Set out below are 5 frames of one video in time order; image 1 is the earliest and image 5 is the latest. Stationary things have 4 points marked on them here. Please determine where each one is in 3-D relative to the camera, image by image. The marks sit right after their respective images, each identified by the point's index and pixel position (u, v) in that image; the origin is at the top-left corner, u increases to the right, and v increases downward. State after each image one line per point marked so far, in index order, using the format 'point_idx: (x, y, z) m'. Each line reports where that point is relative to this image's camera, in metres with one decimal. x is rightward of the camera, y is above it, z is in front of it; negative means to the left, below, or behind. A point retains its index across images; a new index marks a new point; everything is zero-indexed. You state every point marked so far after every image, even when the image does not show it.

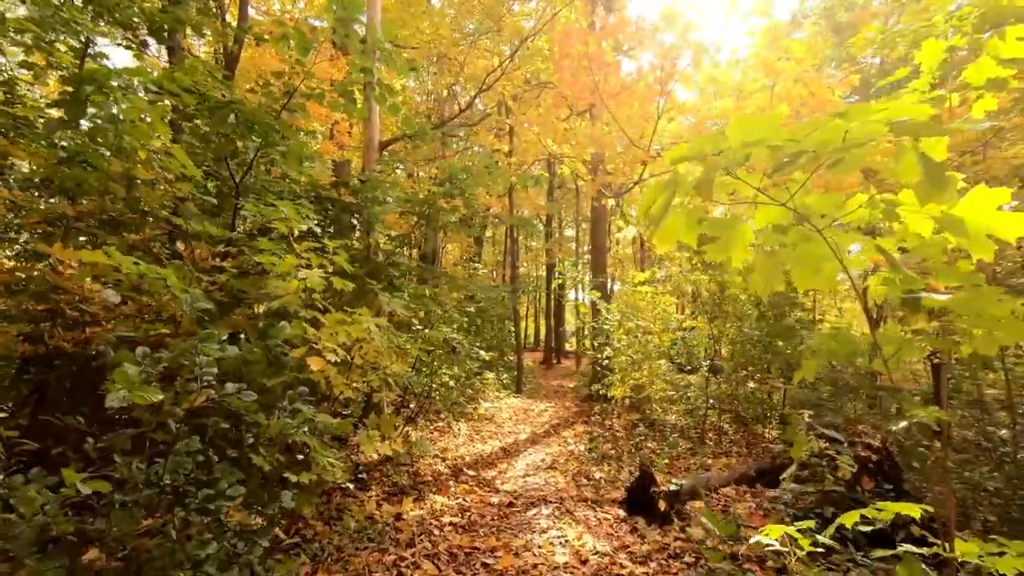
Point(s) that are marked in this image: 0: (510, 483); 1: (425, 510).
0: (0.0, -1.8, +4.9) m
1: (-0.7, -1.7, +4.0) m
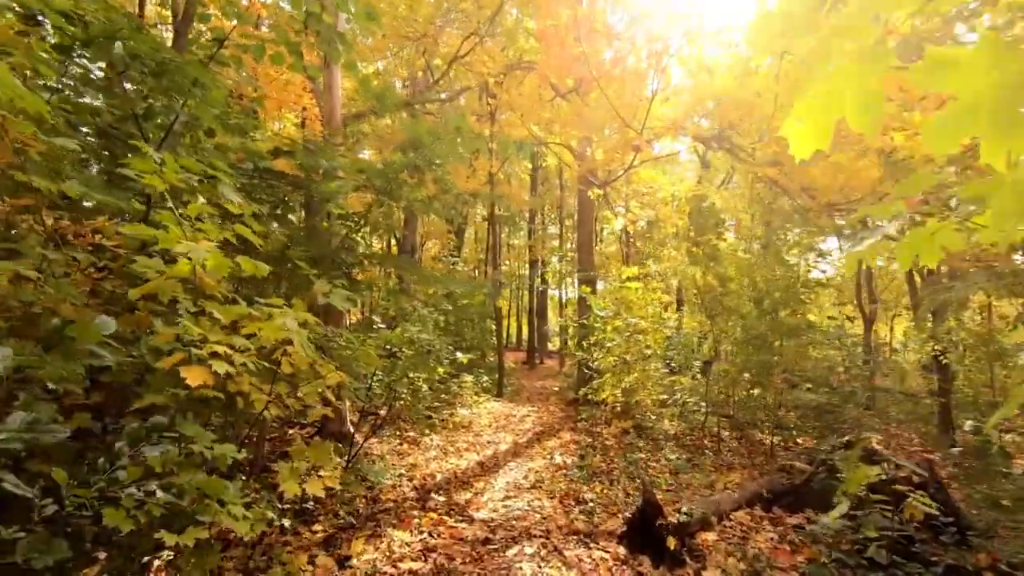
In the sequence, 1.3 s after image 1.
0: (-0.2, -1.8, +4.2) m
1: (-0.8, -1.7, +3.3) m
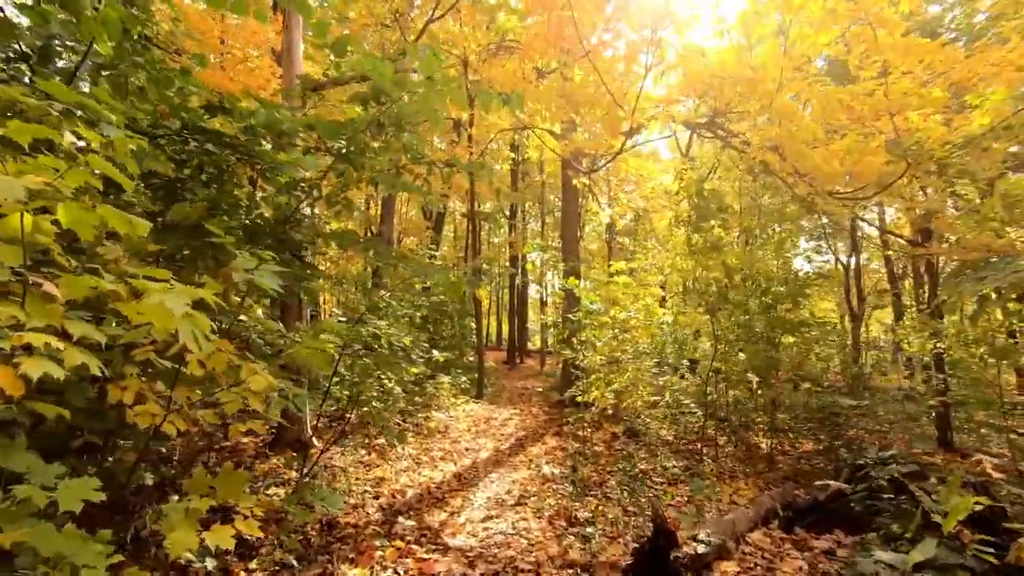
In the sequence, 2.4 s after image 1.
0: (-0.3, -1.7, +3.6) m
1: (-0.9, -1.6, +2.7) m
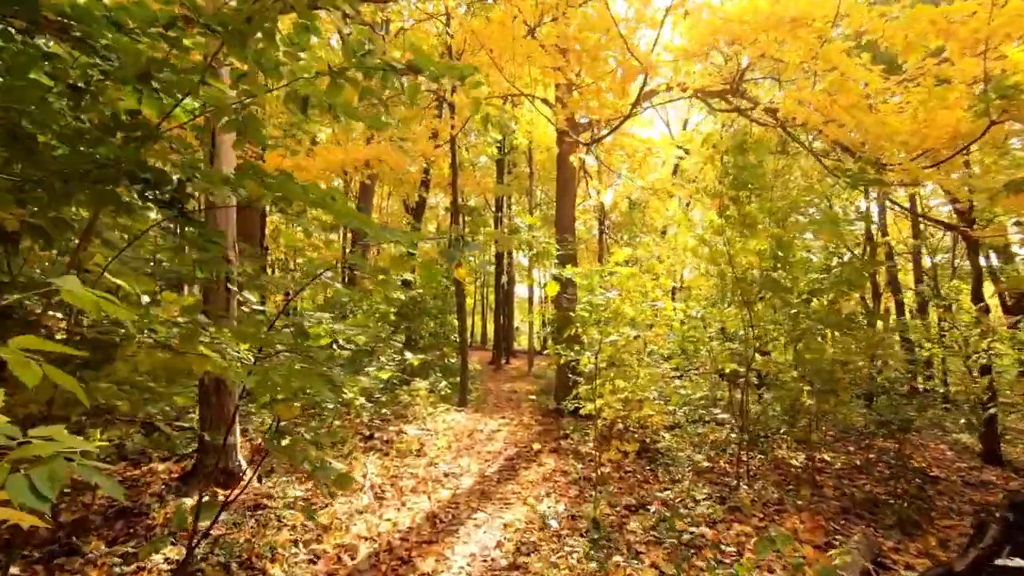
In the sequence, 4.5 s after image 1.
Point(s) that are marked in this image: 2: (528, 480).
0: (-0.4, -1.5, +2.5) m
1: (-0.9, -1.4, +1.6) m
2: (+0.1, -1.7, +4.7) m
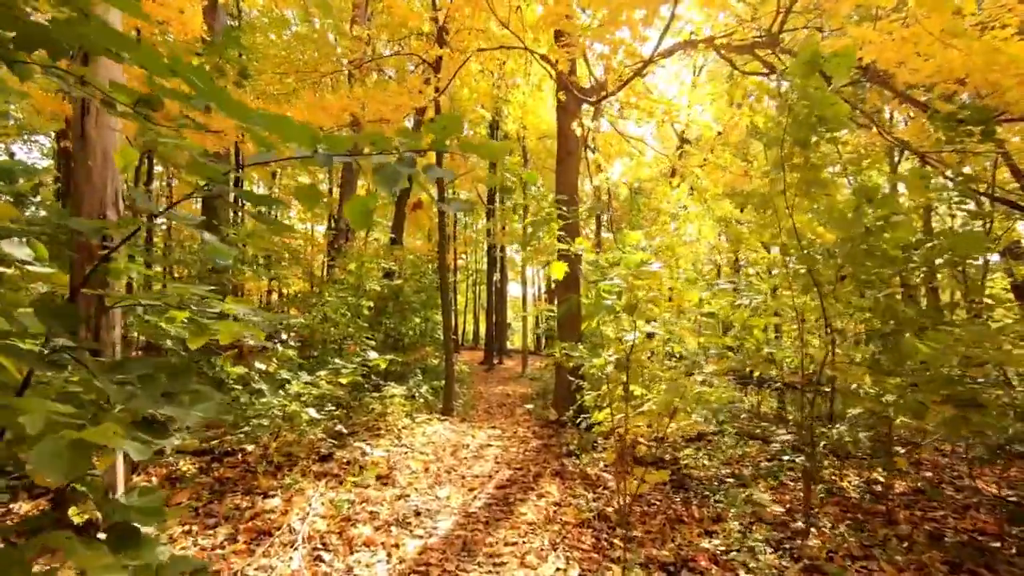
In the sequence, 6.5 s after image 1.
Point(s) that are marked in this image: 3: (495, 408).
0: (-0.4, -1.4, +1.4) m
1: (-0.9, -1.3, +0.5) m
2: (+0.1, -1.6, +3.6) m
3: (-0.3, -2.0, +8.8) m
